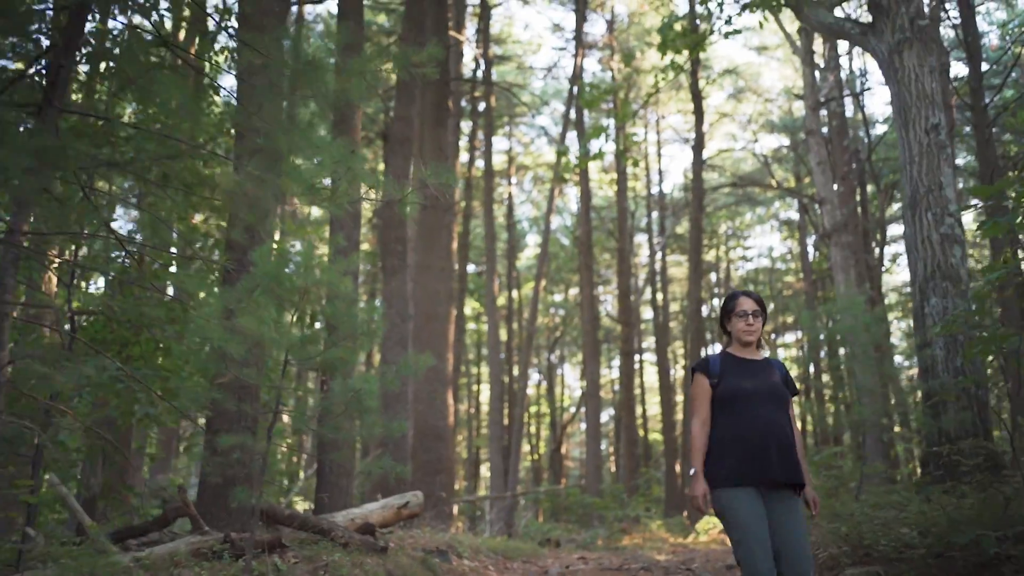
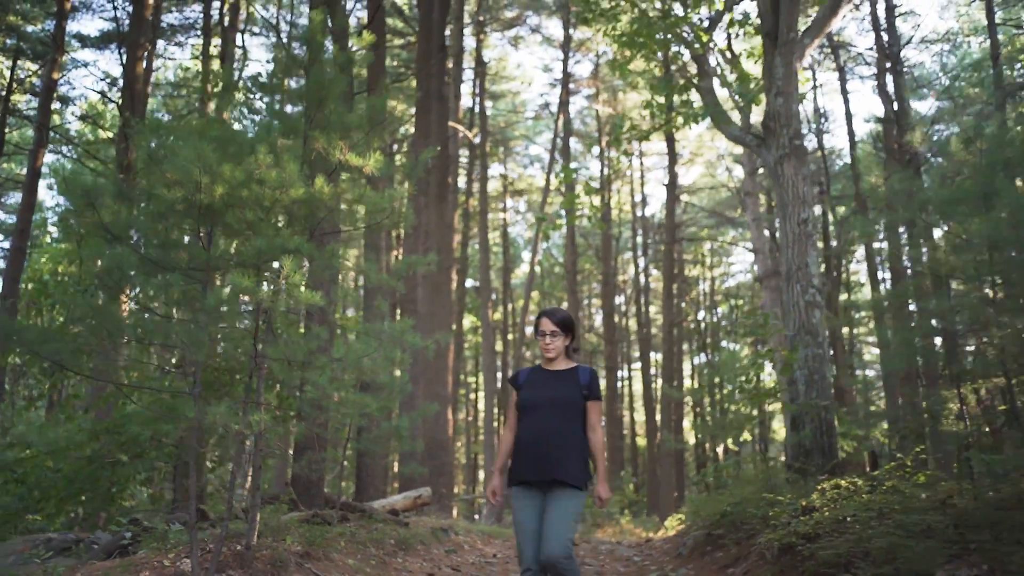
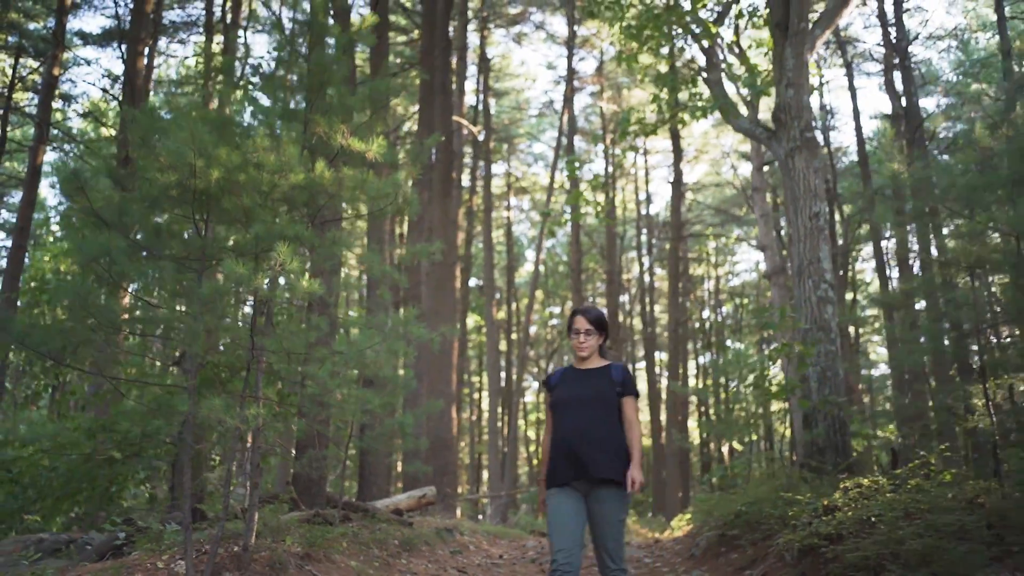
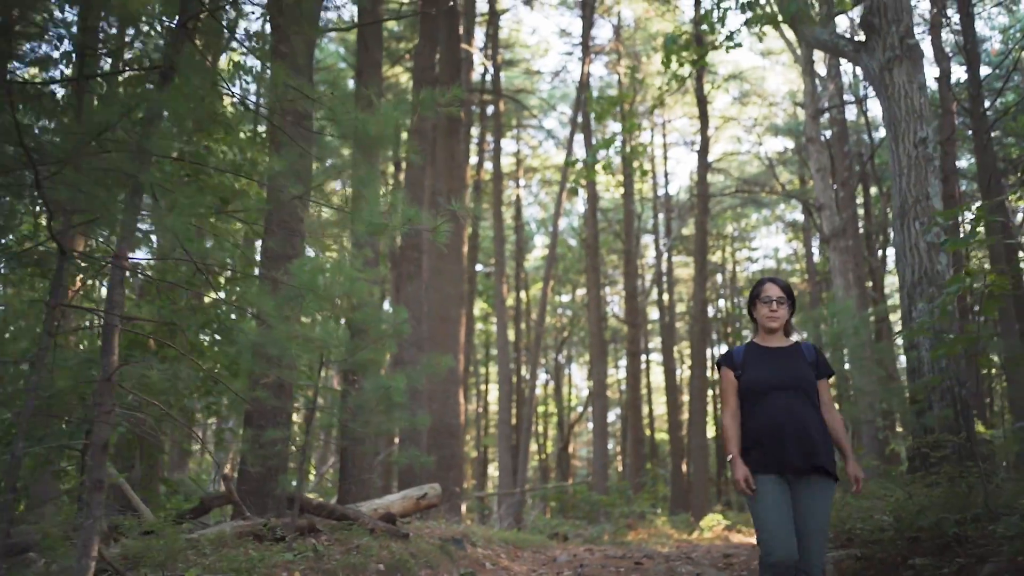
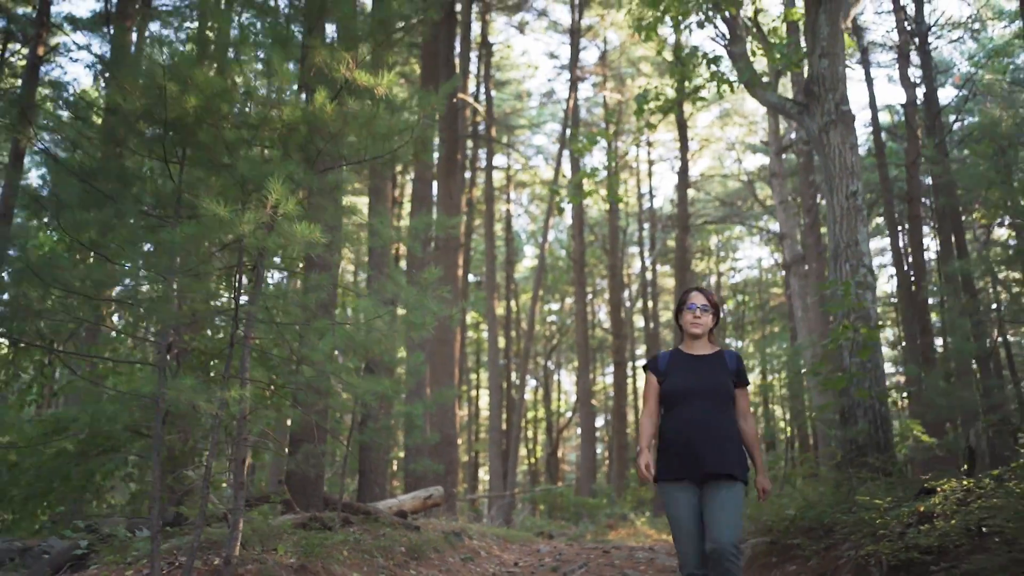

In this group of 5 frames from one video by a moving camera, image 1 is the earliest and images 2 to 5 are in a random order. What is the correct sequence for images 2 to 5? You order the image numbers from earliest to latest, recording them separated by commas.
4, 5, 3, 2
